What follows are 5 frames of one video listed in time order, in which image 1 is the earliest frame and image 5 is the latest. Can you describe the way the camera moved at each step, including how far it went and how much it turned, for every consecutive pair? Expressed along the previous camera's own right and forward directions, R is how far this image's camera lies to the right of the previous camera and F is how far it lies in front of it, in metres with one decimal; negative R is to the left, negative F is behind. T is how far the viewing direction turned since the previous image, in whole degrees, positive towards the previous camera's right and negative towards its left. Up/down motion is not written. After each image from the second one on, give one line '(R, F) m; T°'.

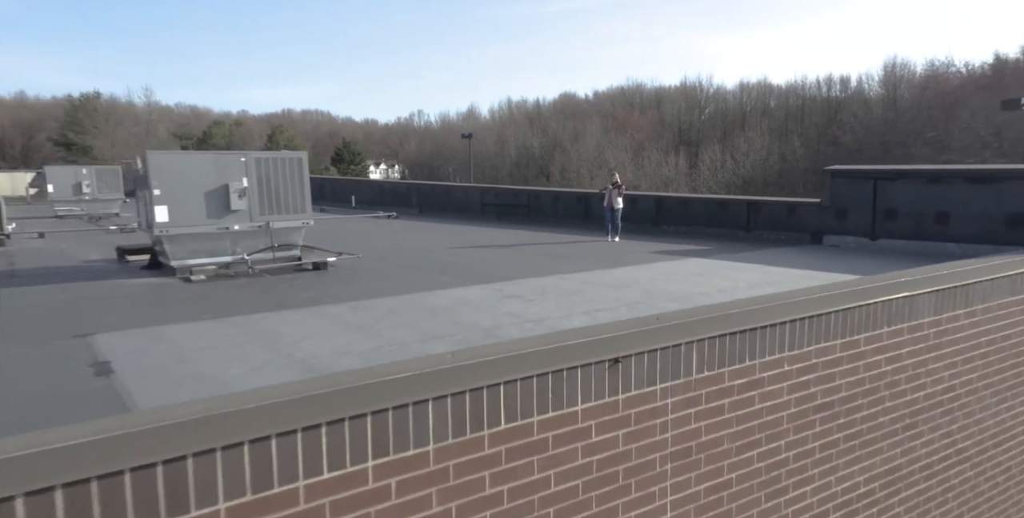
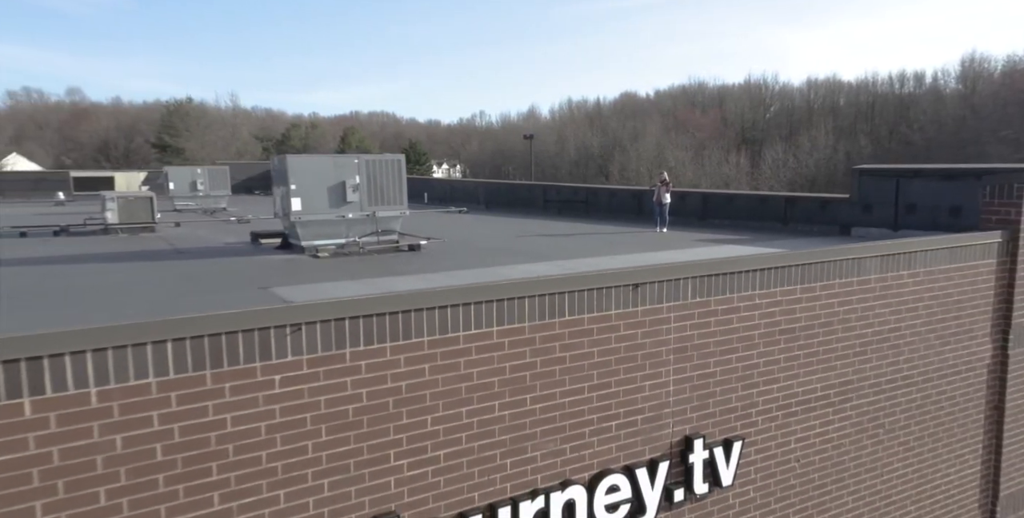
(0.0, -2.5) m; -4°
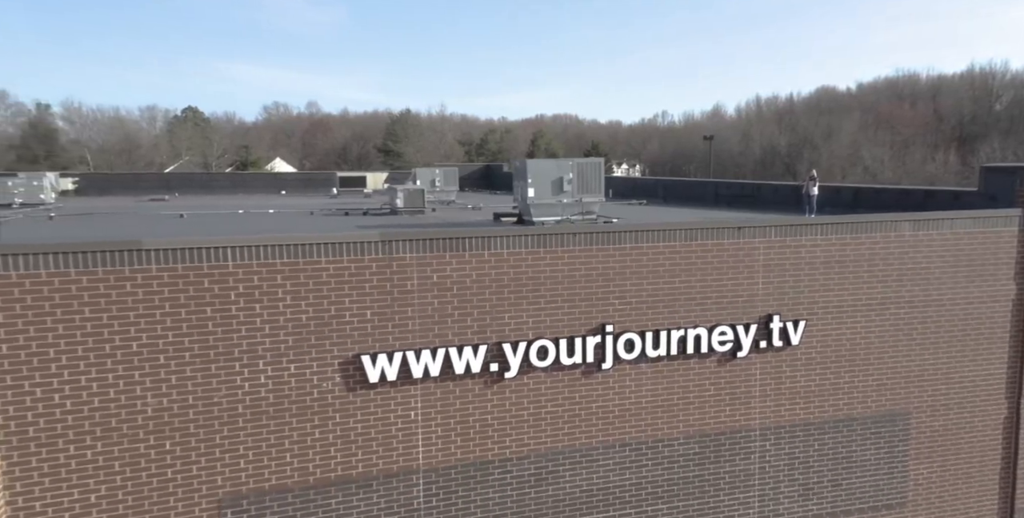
(+0.3, -5.9) m; -13°
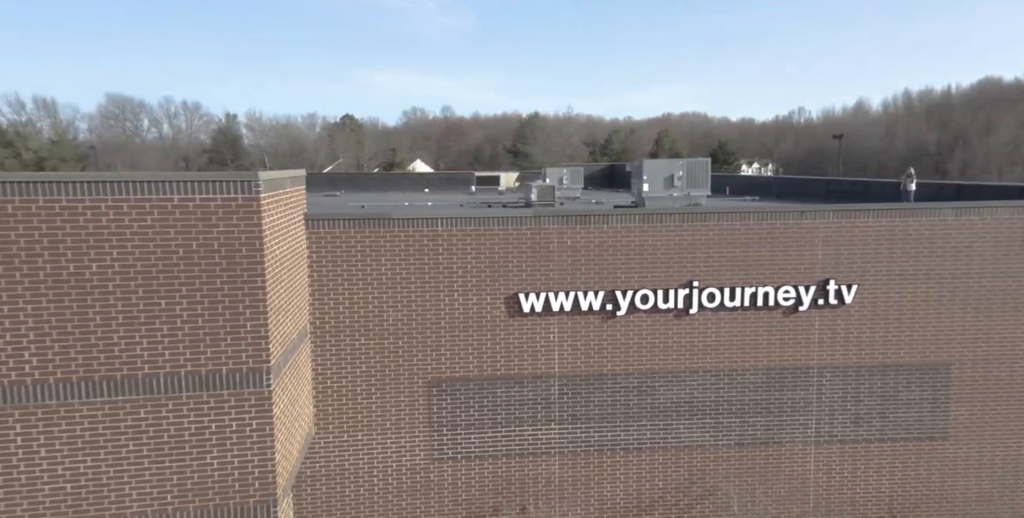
(+0.2, -4.1) m; -9°
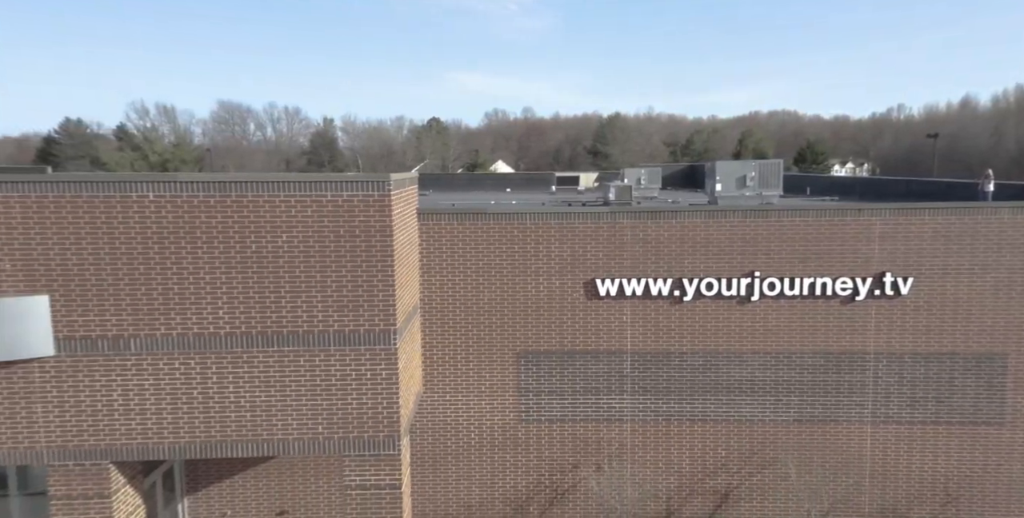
(0.0, -2.0) m; -6°
